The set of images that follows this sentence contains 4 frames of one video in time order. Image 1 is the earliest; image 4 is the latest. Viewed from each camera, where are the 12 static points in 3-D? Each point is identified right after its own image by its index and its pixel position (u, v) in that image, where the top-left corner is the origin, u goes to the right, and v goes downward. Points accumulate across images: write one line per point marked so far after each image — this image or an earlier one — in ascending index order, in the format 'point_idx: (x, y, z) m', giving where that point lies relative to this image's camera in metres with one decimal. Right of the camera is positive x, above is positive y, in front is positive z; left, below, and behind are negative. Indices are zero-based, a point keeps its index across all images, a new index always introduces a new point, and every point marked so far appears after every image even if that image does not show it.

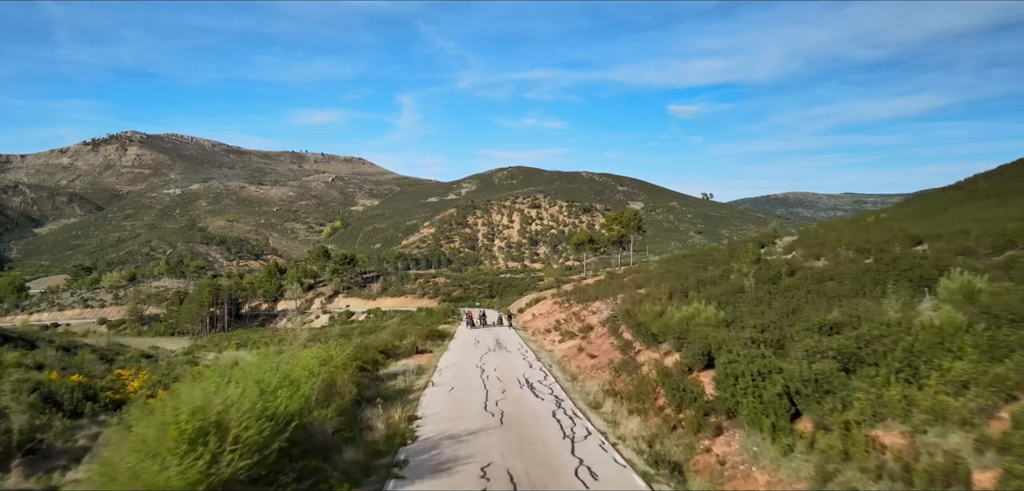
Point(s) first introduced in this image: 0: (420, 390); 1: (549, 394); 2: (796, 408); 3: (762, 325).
0: (-2.1, -3.3, +11.8) m
1: (+0.8, -3.2, +11.4) m
2: (+4.1, -2.4, +7.5) m
3: (+5.4, -1.7, +11.2) m
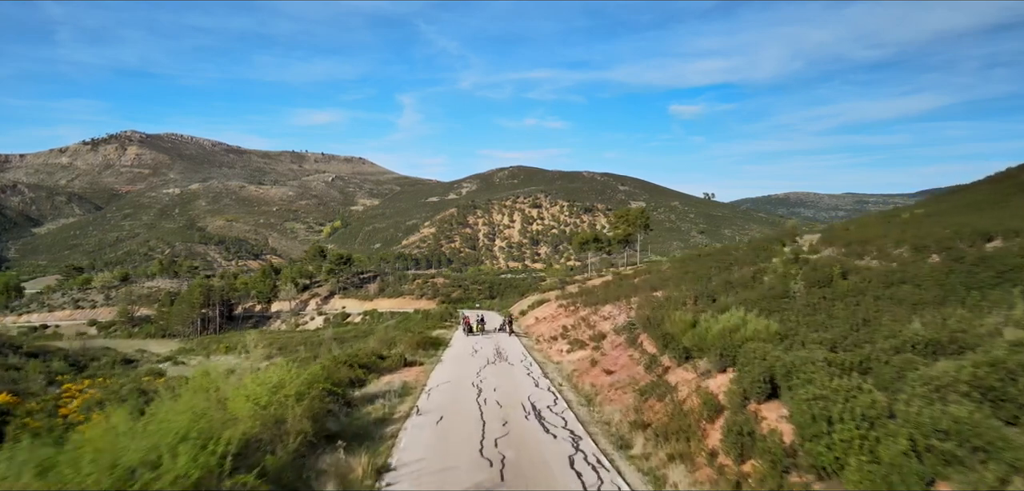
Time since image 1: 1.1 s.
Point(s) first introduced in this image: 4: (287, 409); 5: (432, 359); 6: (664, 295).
0: (-2.0, -3.2, +9.5) m
1: (+0.9, -3.2, +9.1) m
2: (+4.2, -2.3, +5.3) m
3: (+5.4, -1.6, +8.9) m
4: (-3.5, -2.5, +8.2) m
5: (-2.6, -3.7, +17.0) m
6: (+5.5, -1.8, +18.8) m
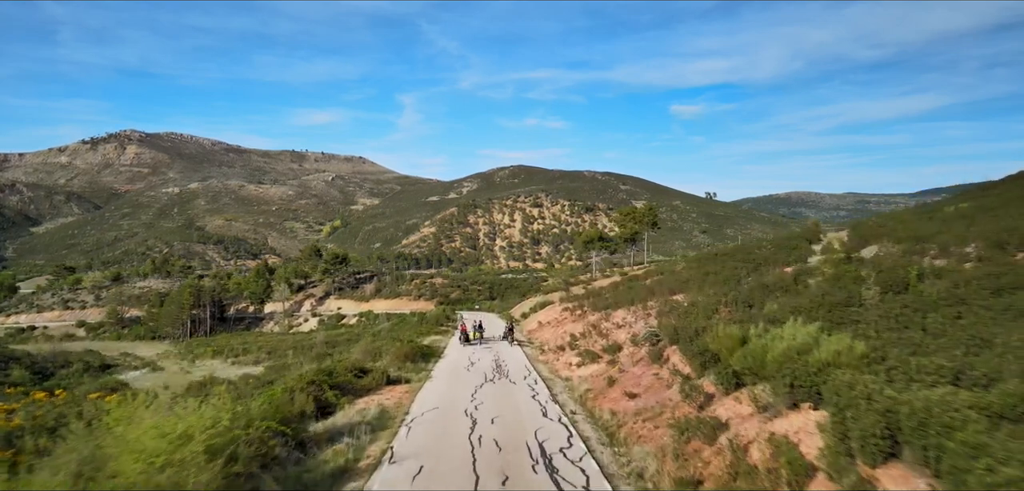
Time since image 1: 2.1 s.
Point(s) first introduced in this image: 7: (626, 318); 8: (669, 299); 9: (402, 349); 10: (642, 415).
0: (-2.0, -3.1, +7.2) m
1: (+0.9, -3.1, +6.8) m
2: (+4.2, -2.2, +2.9) m
3: (+5.5, -1.5, +6.6) m
4: (-3.5, -2.5, +5.8) m
5: (-2.5, -3.6, +14.7) m
6: (+5.5, -1.7, +16.4) m
7: (+3.9, -2.5, +18.1) m
8: (+5.4, -1.8, +17.9) m
9: (-3.7, -3.5, +17.6) m
10: (+2.4, -3.1, +9.6) m
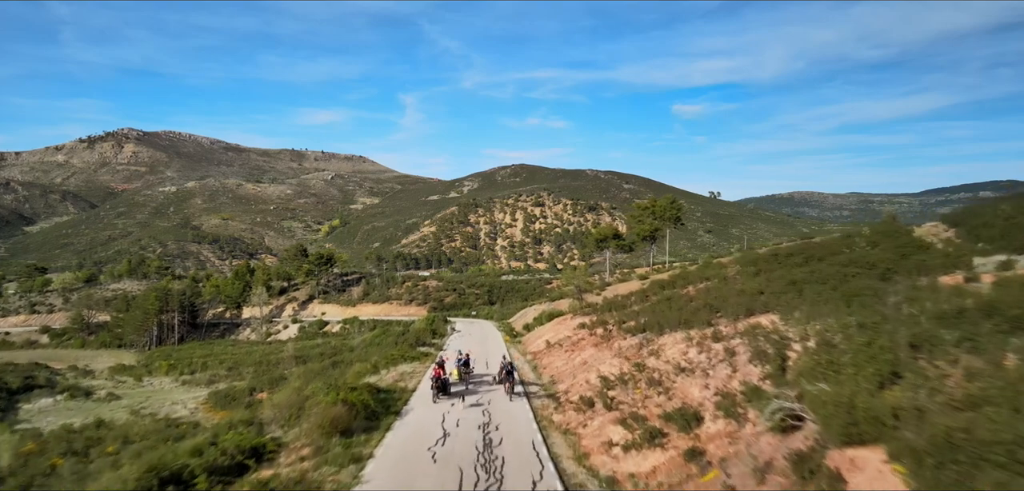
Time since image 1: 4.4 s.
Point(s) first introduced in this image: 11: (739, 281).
0: (-2.0, -3.0, +0.7) m
1: (+0.9, -3.0, +0.3) m
2: (+4.1, -2.1, -3.6) m
3: (+5.4, -1.4, +0.1) m
4: (-3.5, -2.4, -0.6) m
5: (-2.6, -3.5, +8.2) m
6: (+5.5, -1.6, +9.9) m
7: (+3.9, -2.4, +11.6) m
8: (+5.4, -1.7, +11.5) m
9: (-3.7, -3.4, +11.1) m
10: (+2.3, -3.0, +3.1) m
11: (+8.1, -1.2, +19.0) m
